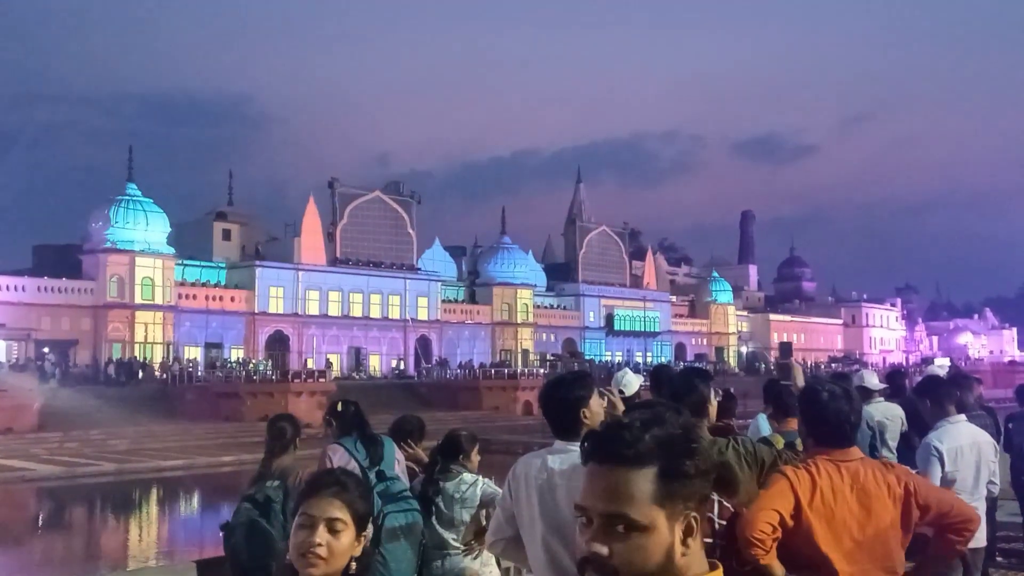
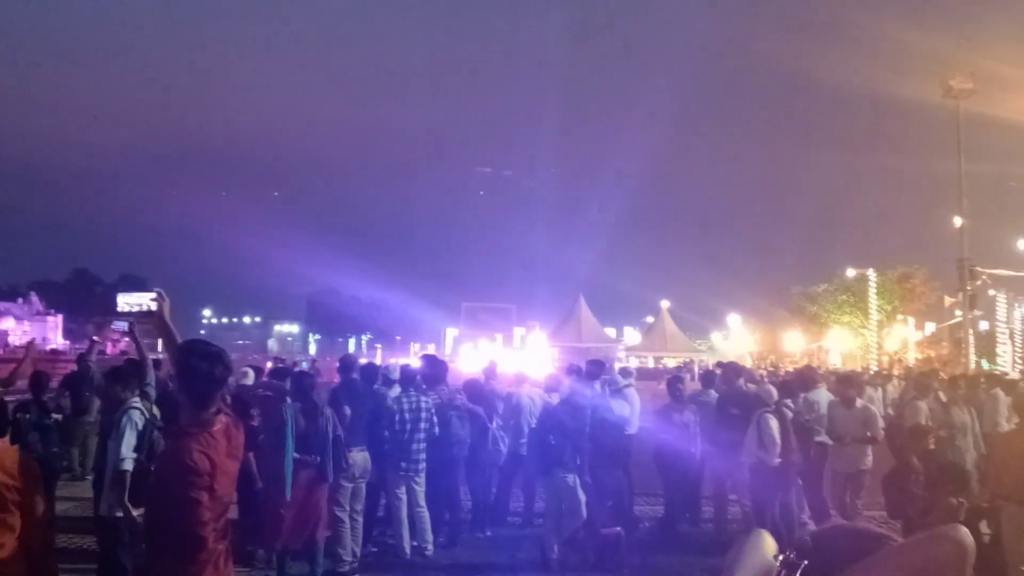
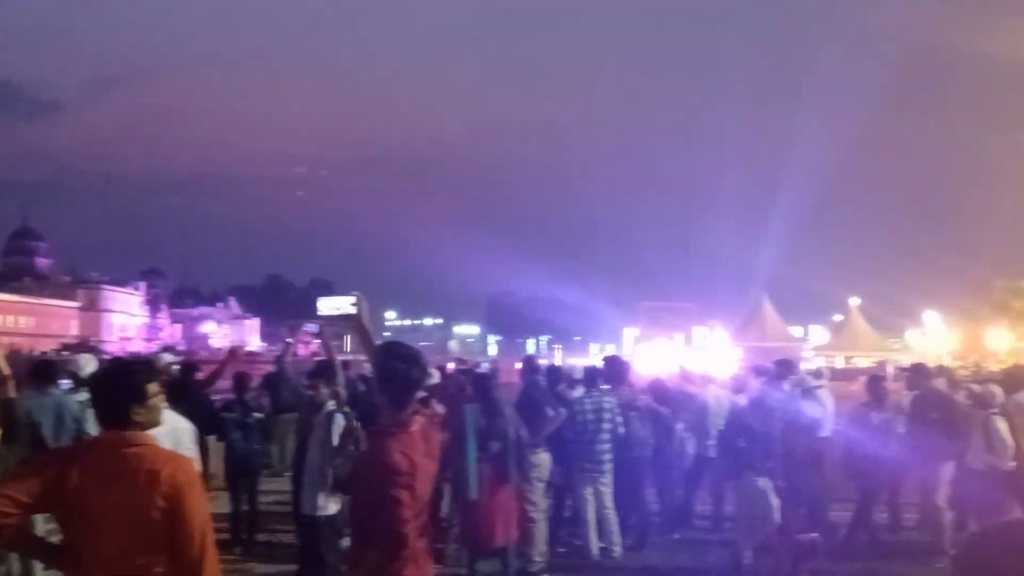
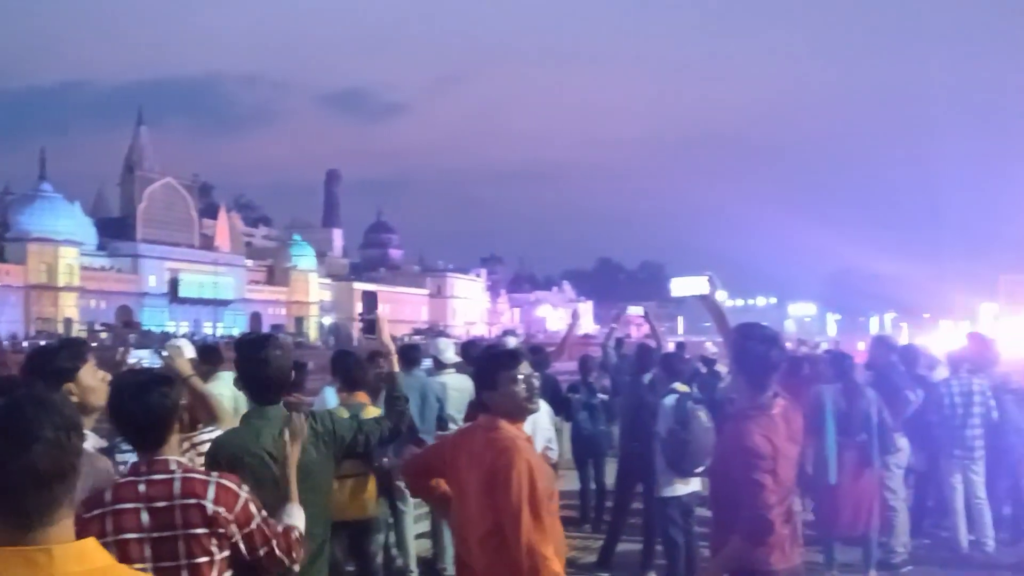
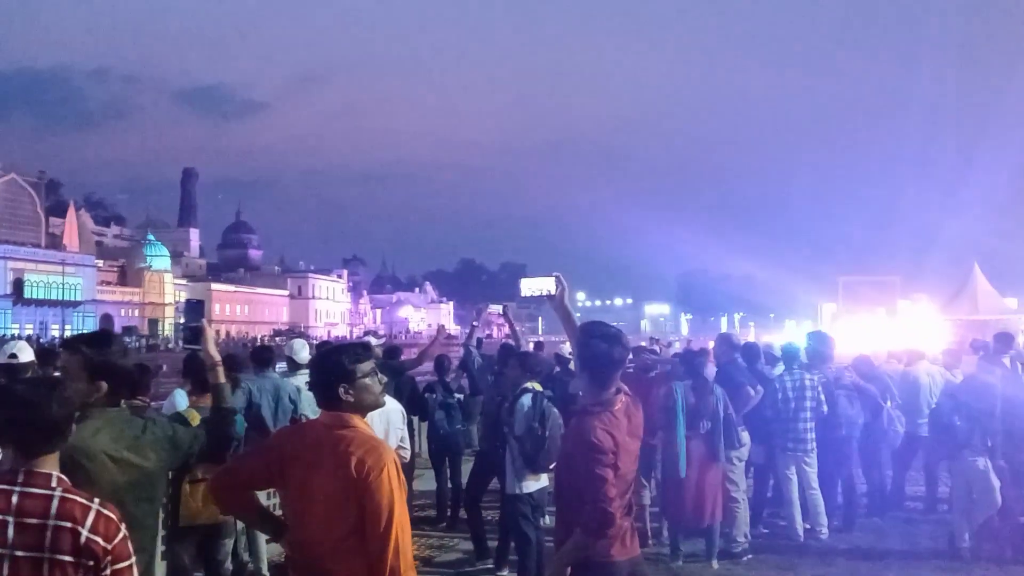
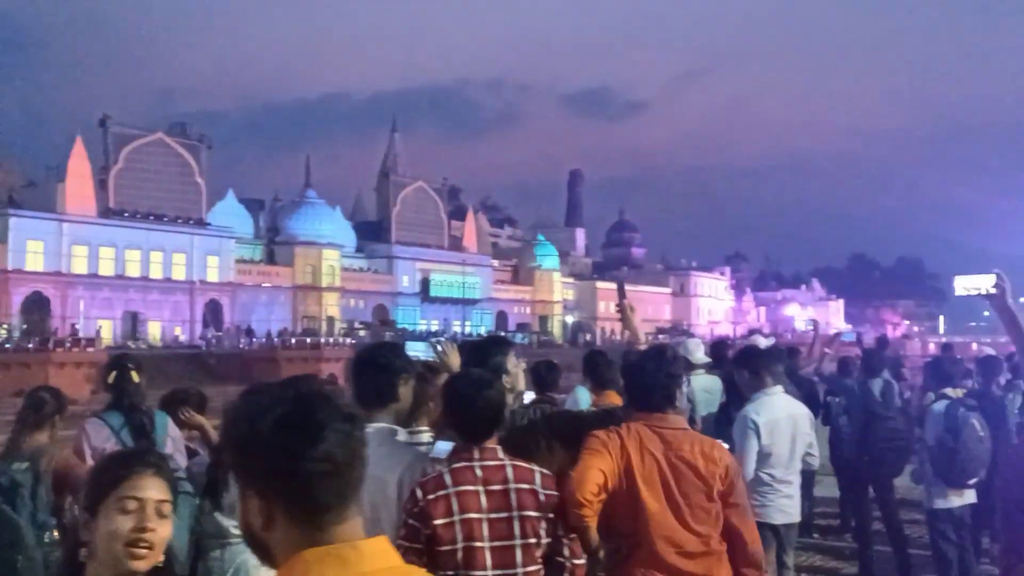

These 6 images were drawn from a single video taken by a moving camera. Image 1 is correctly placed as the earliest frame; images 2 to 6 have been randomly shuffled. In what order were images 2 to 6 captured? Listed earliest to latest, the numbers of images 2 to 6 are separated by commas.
6, 4, 5, 3, 2
